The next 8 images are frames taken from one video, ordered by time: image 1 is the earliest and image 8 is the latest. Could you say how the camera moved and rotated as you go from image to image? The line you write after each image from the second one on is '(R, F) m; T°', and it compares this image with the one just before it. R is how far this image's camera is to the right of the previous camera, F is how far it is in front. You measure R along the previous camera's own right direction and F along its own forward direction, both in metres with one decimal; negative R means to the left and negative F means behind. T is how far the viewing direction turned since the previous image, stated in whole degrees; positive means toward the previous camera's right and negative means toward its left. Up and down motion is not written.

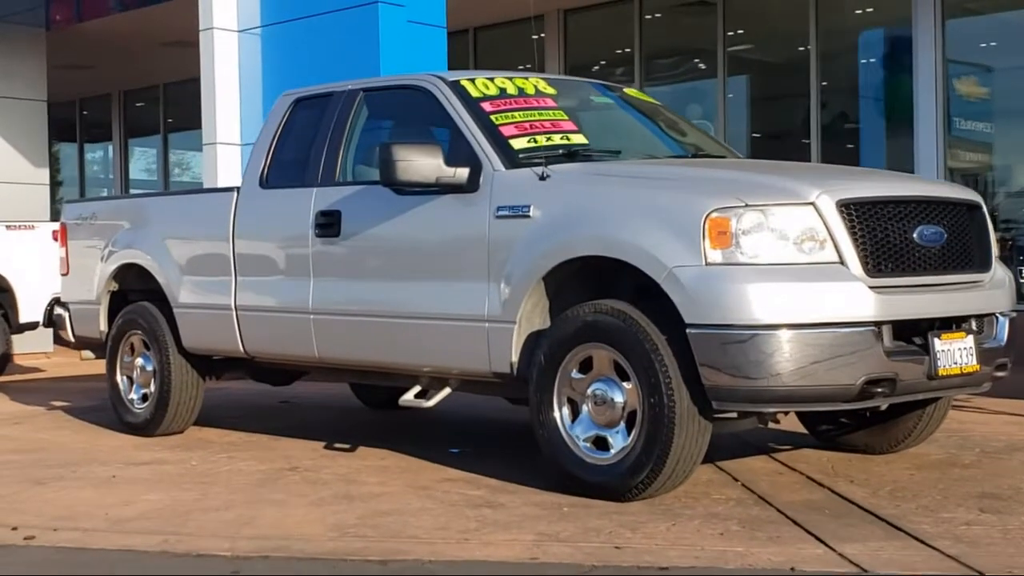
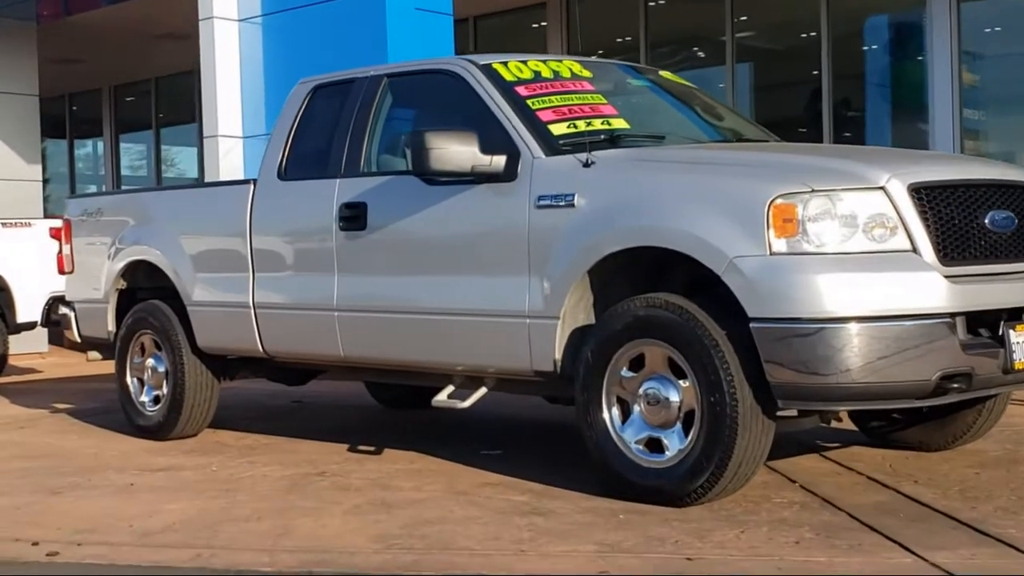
(-0.2, +0.3) m; +1°
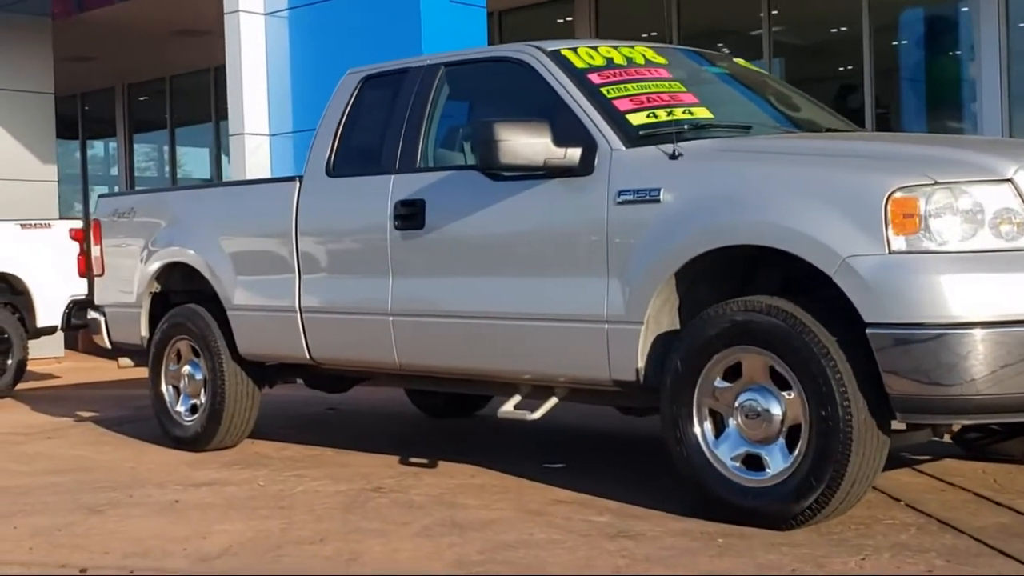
(-0.3, +0.4) m; 0°
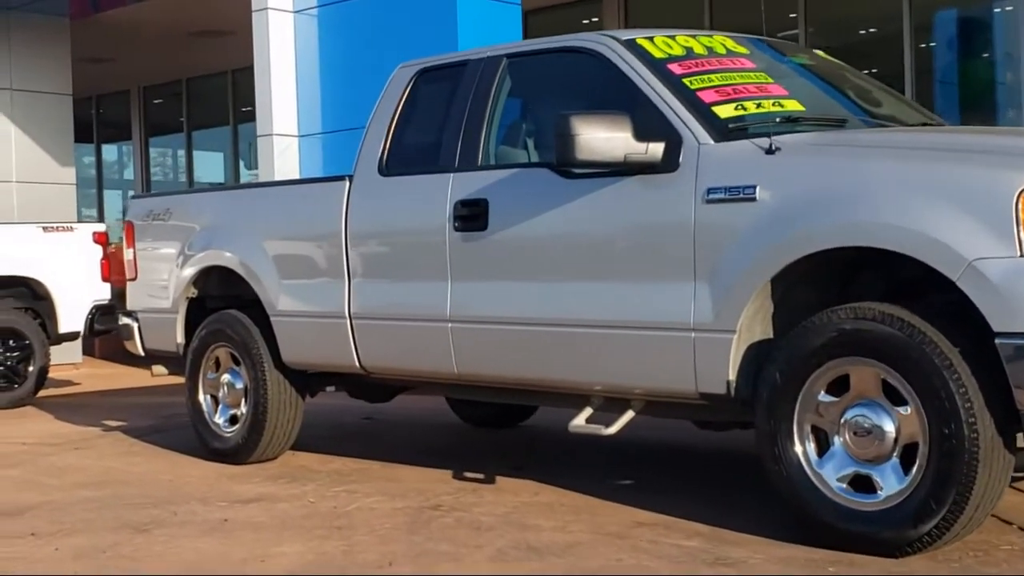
(-0.3, +0.4) m; 0°
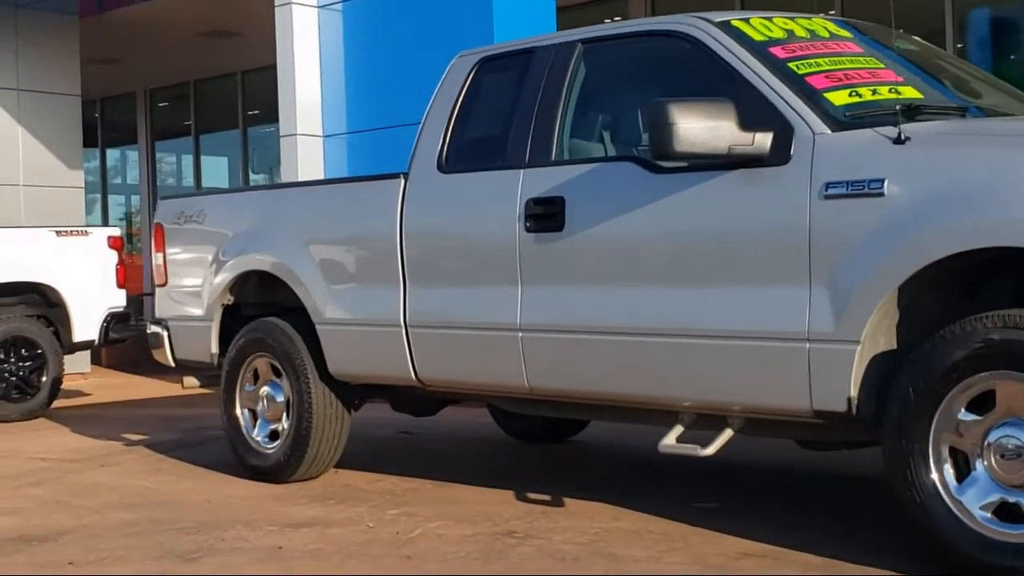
(-0.3, +0.5) m; 0°
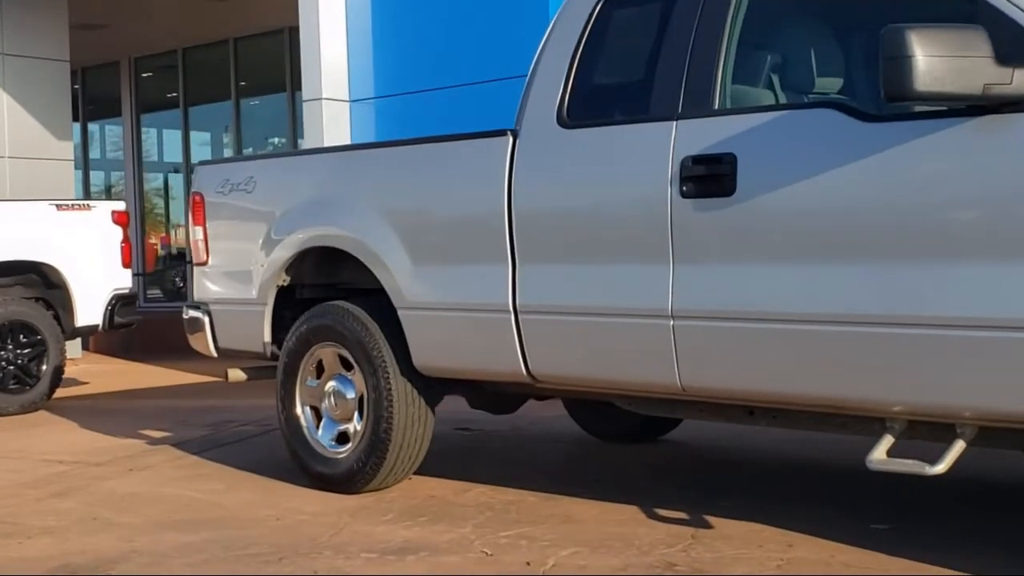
(-0.6, +1.0) m; +1°
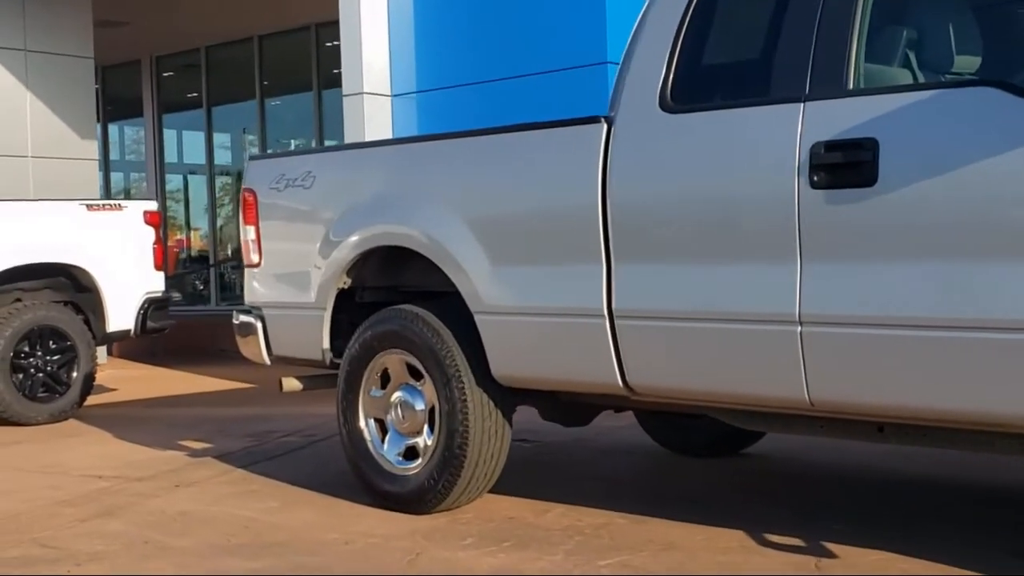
(-0.3, +0.5) m; 0°
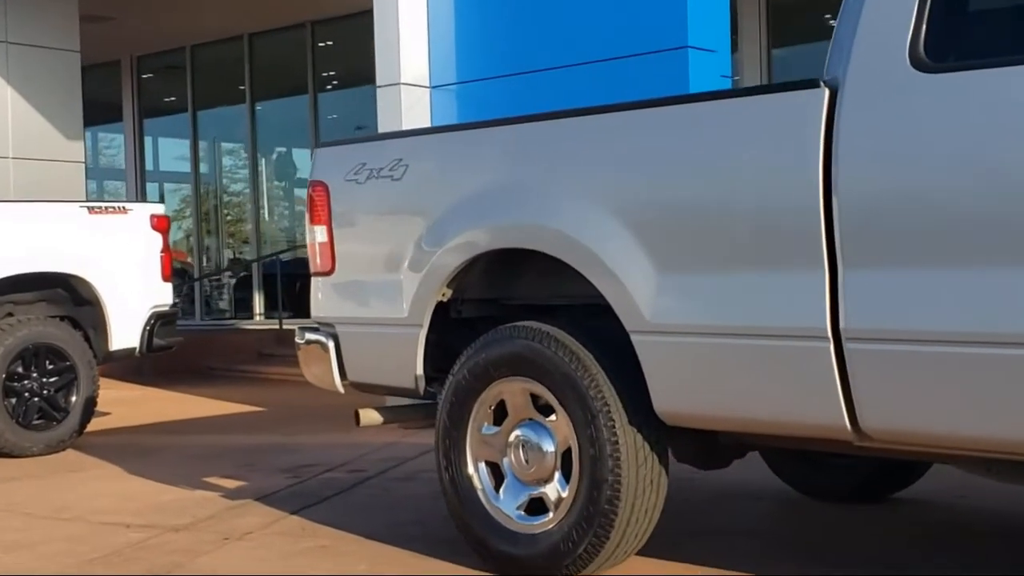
(-0.6, +1.1) m; +2°
